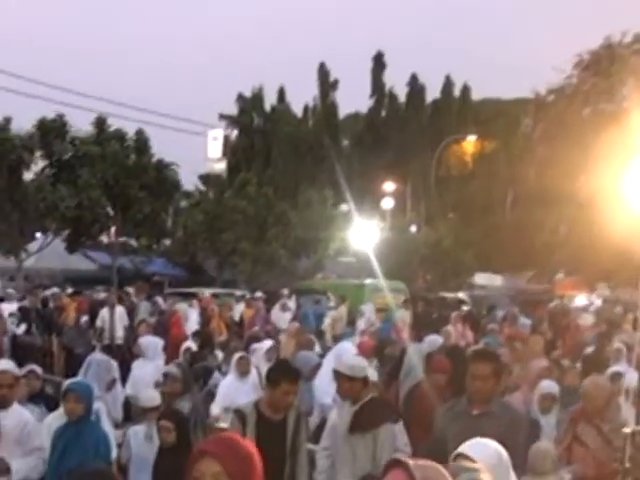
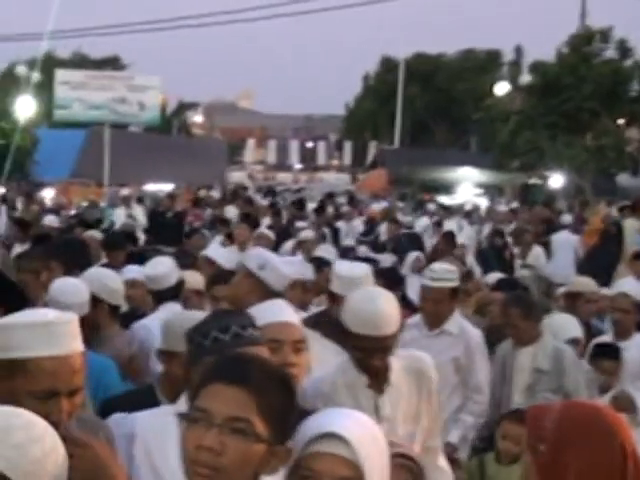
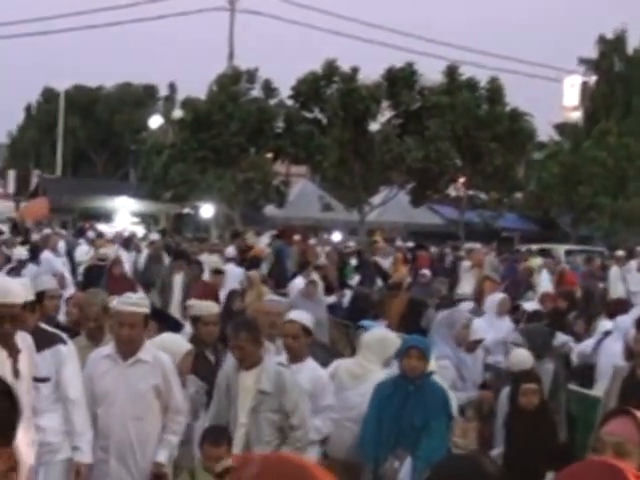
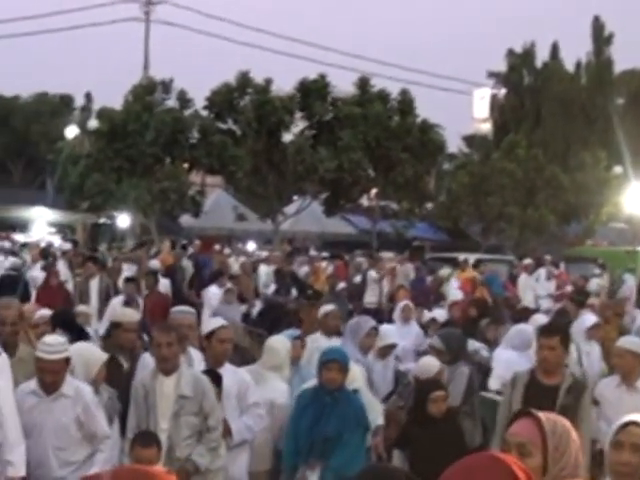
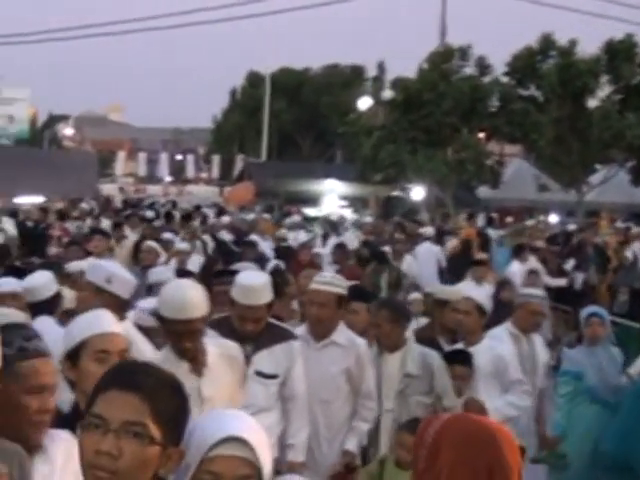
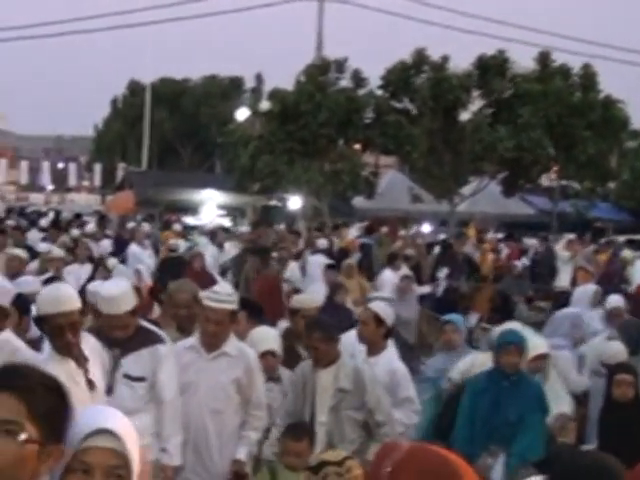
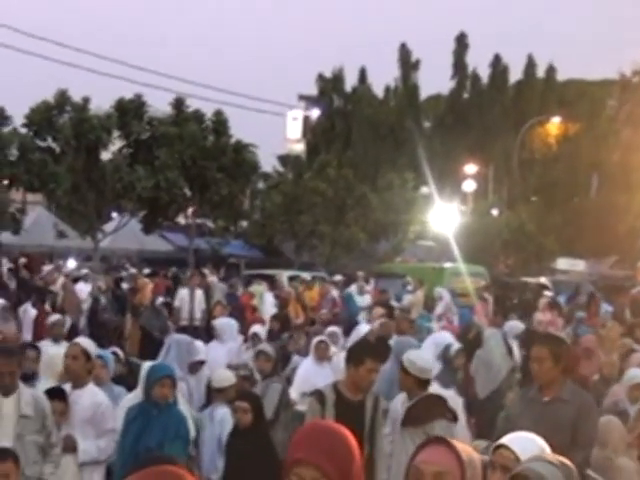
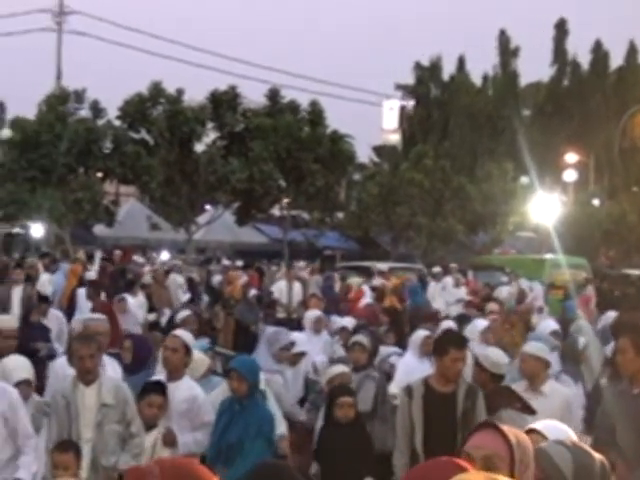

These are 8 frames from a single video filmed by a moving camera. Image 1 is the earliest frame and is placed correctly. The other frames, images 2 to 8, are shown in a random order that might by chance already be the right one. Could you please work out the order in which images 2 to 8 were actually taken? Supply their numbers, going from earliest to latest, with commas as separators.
7, 8, 4, 3, 6, 5, 2
